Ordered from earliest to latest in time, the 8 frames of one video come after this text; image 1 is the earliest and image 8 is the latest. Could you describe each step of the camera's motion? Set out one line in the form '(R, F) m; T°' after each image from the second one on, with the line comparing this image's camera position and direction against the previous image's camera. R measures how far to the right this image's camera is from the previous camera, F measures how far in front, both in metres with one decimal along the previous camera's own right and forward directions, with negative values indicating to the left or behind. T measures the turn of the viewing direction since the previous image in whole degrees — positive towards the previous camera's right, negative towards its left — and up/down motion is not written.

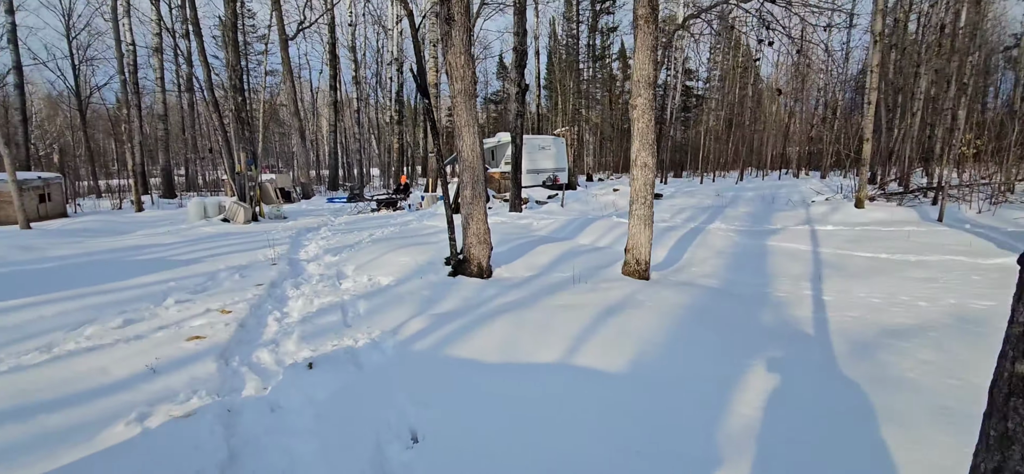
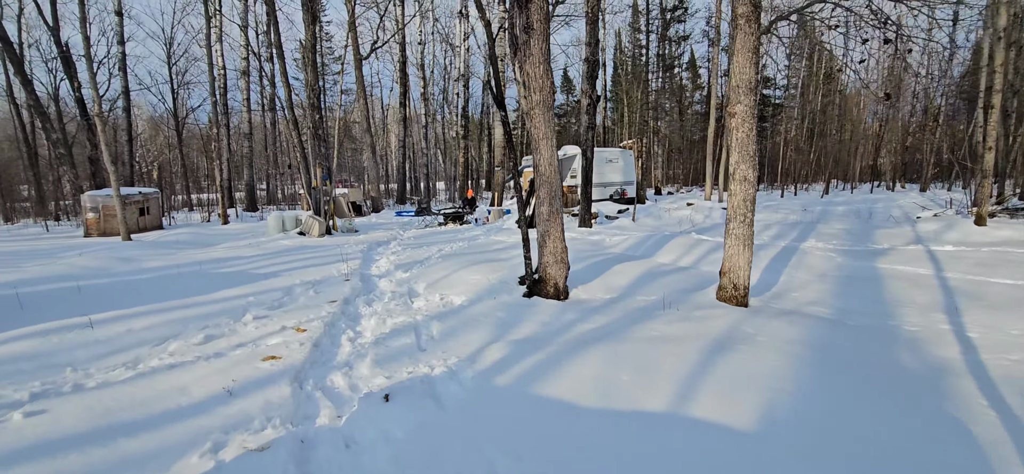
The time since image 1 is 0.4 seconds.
(-0.2, +0.3) m; -7°
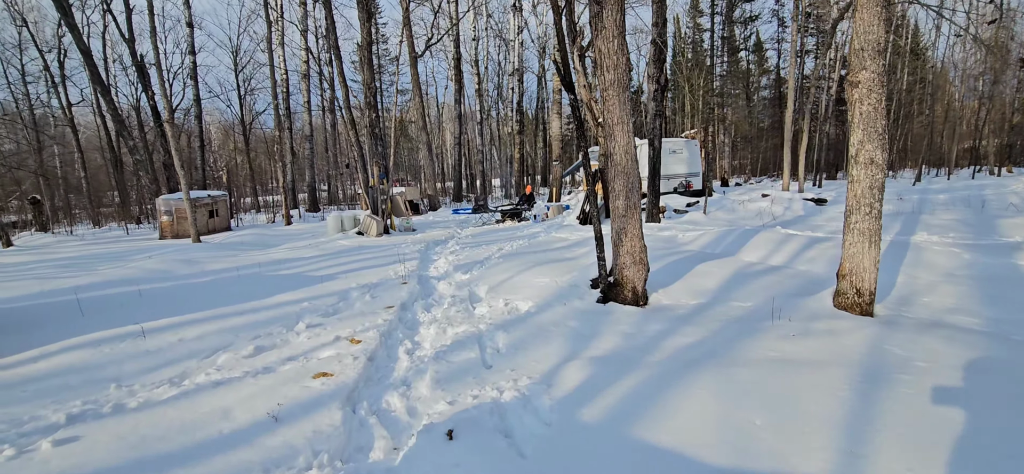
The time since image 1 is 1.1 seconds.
(-0.2, +0.6) m; -6°
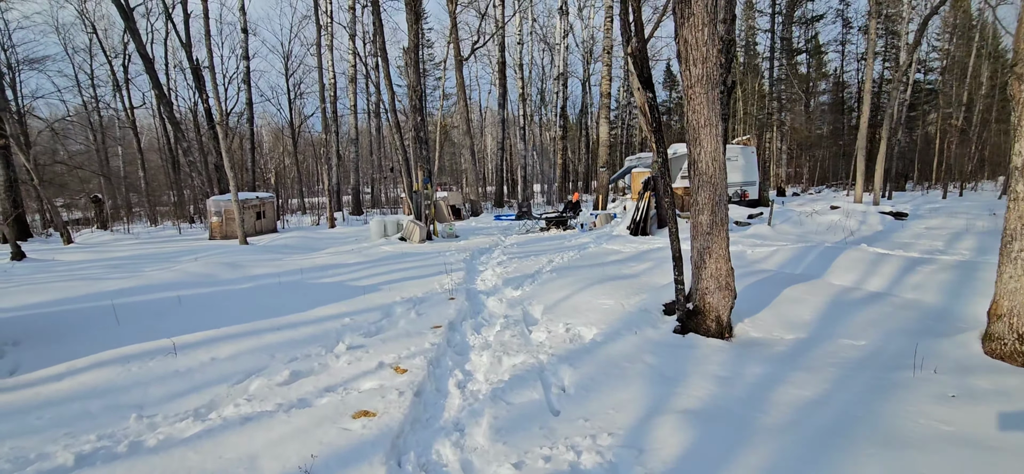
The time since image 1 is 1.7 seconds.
(-0.2, +0.5) m; -4°
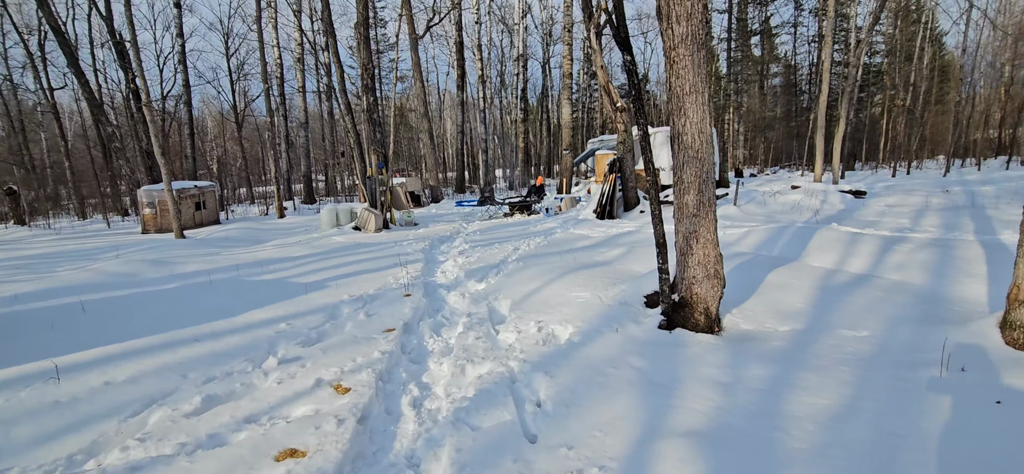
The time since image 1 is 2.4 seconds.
(0.0, +0.6) m; +4°
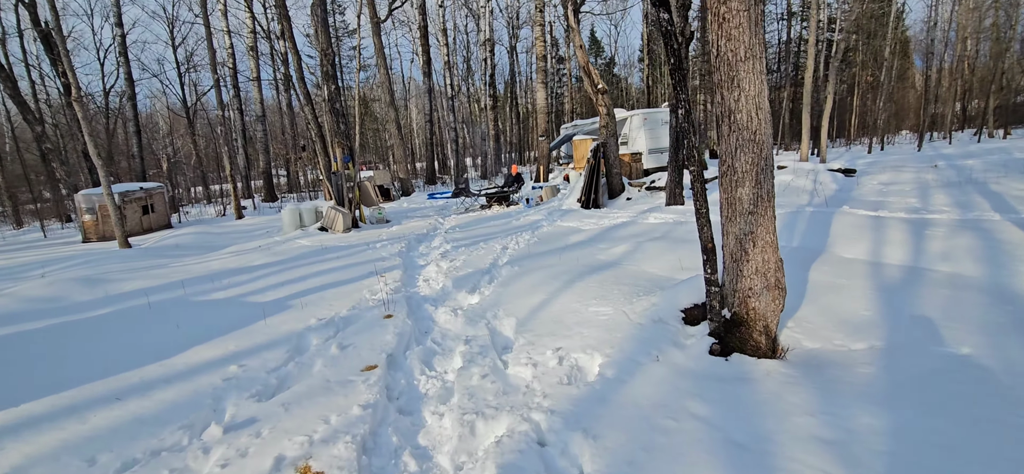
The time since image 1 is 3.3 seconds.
(-0.2, +0.8) m; +3°
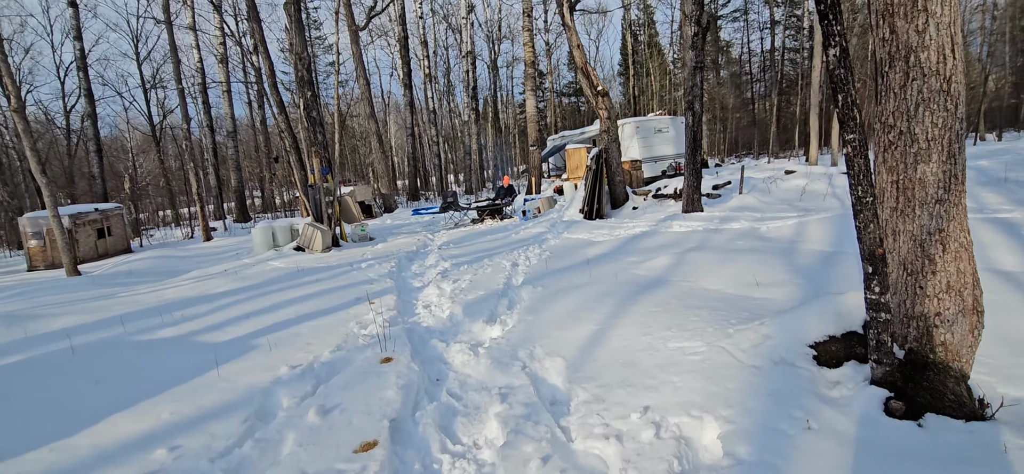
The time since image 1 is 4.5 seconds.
(-0.4, +1.0) m; +2°
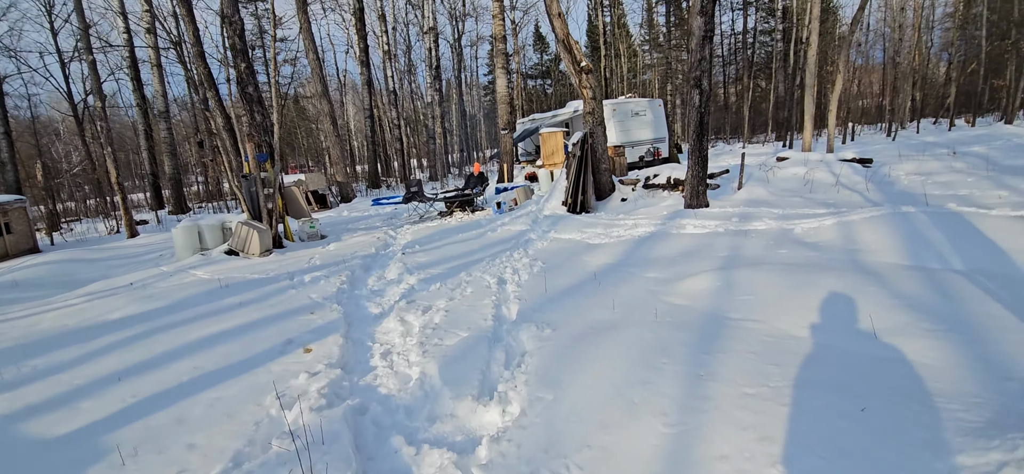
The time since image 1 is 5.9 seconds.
(-0.2, +1.3) m; +4°
